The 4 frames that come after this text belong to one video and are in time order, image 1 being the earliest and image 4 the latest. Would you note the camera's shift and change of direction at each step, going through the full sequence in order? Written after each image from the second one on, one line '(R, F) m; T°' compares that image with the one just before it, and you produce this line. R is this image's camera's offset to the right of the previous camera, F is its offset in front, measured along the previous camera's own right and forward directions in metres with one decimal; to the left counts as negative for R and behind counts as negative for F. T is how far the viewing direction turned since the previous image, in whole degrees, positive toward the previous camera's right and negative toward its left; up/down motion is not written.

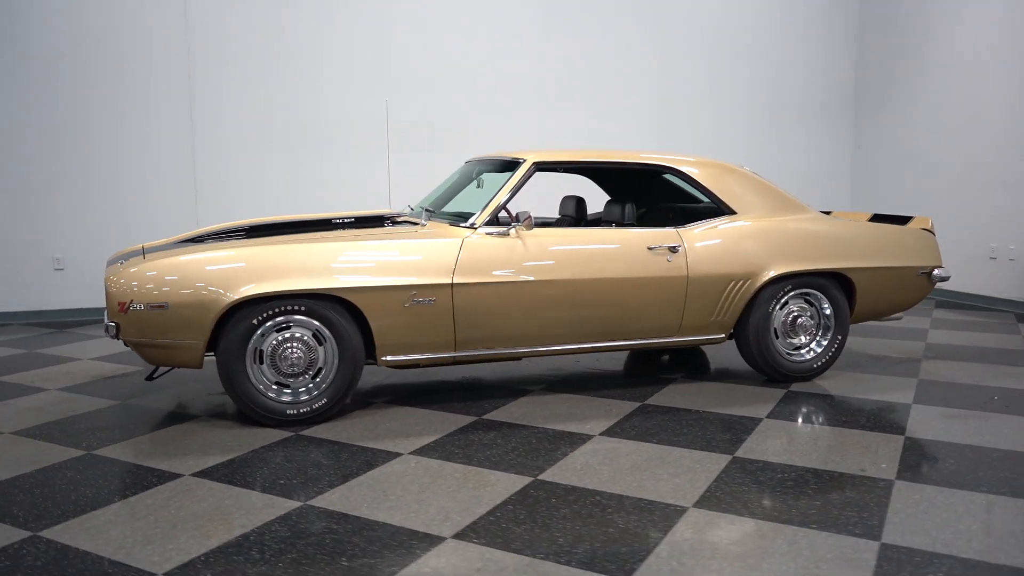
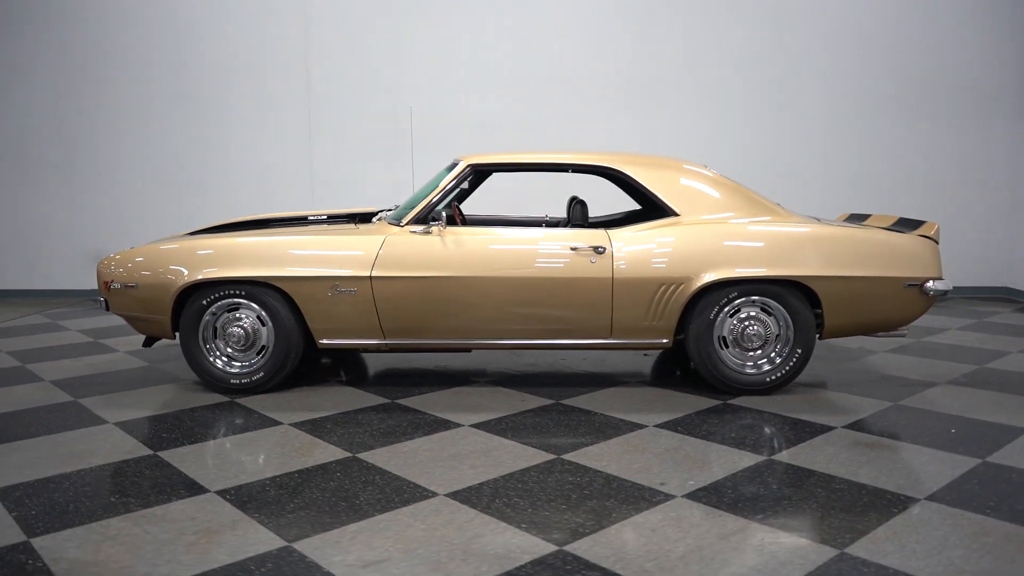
(+1.7, +0.1) m; -18°
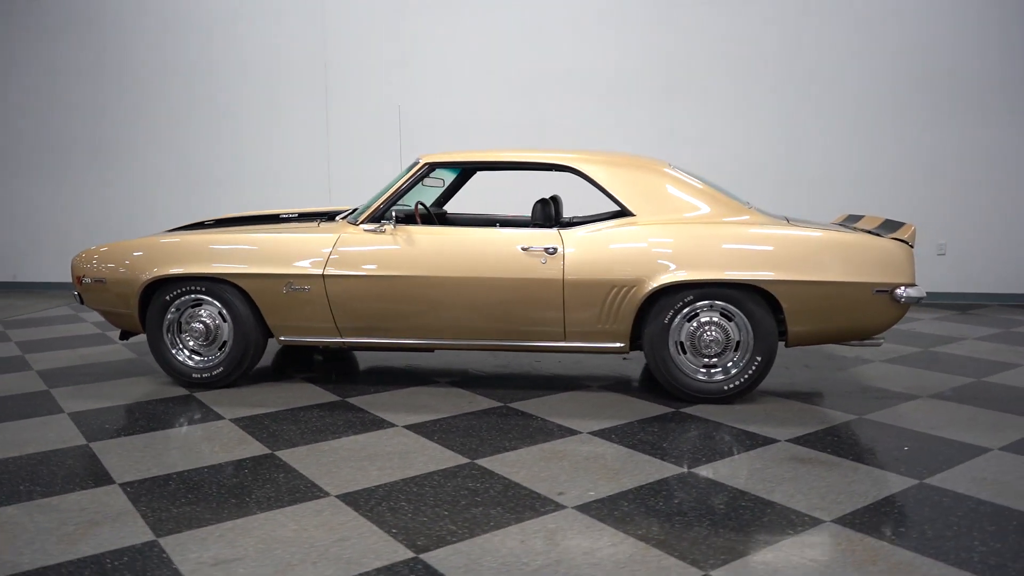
(+0.6, +0.1) m; -5°
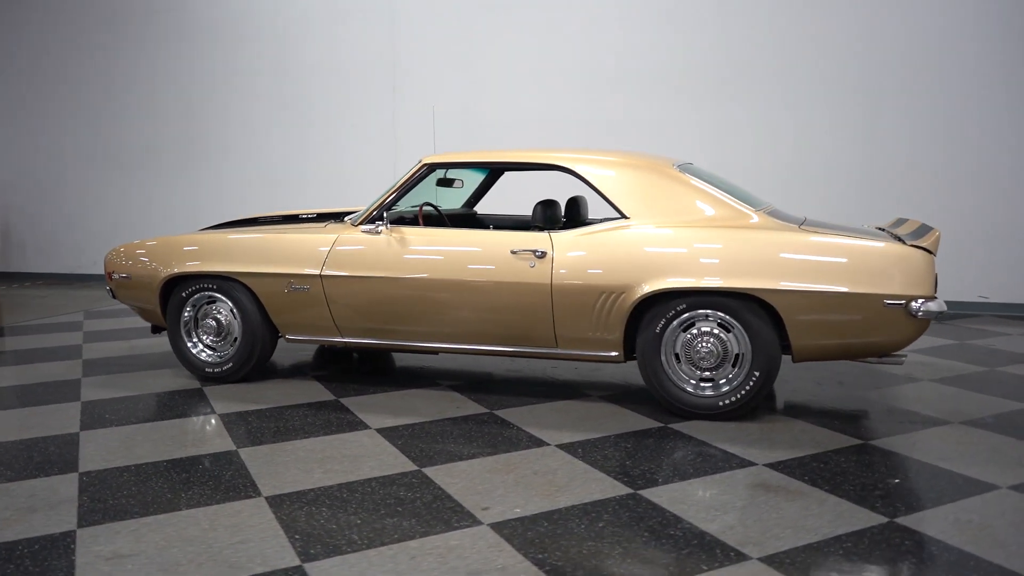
(+0.7, +0.2) m; -9°
